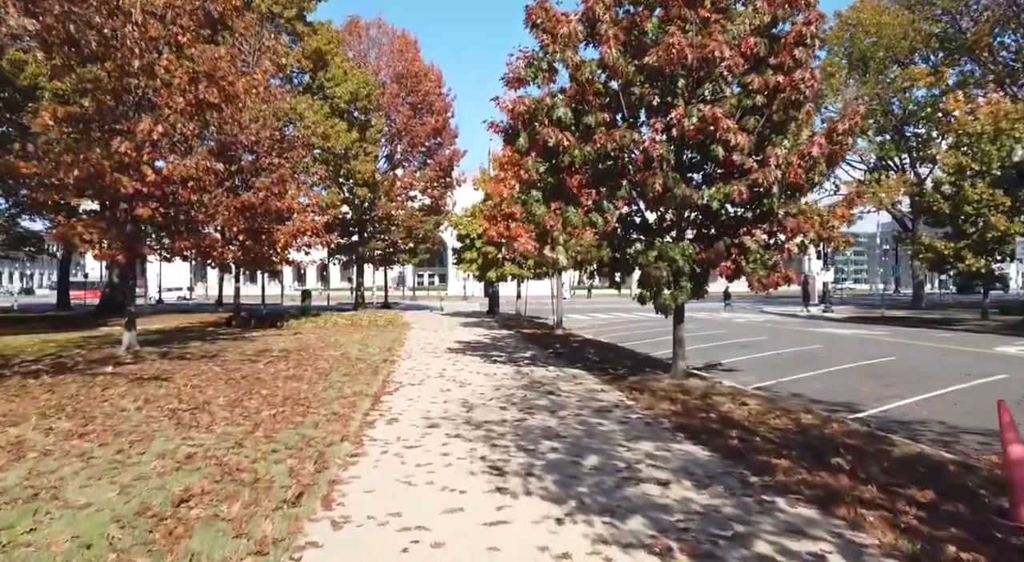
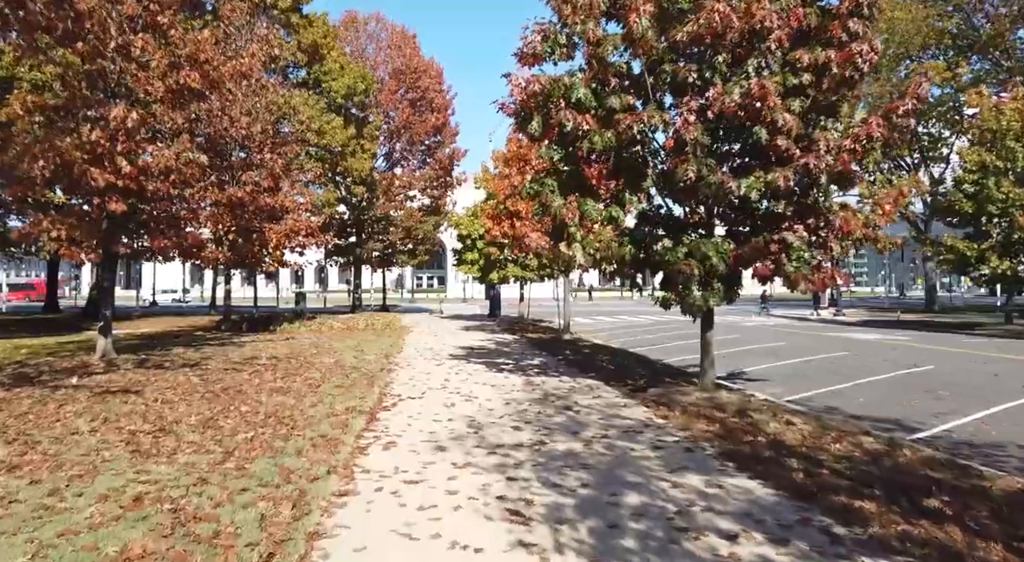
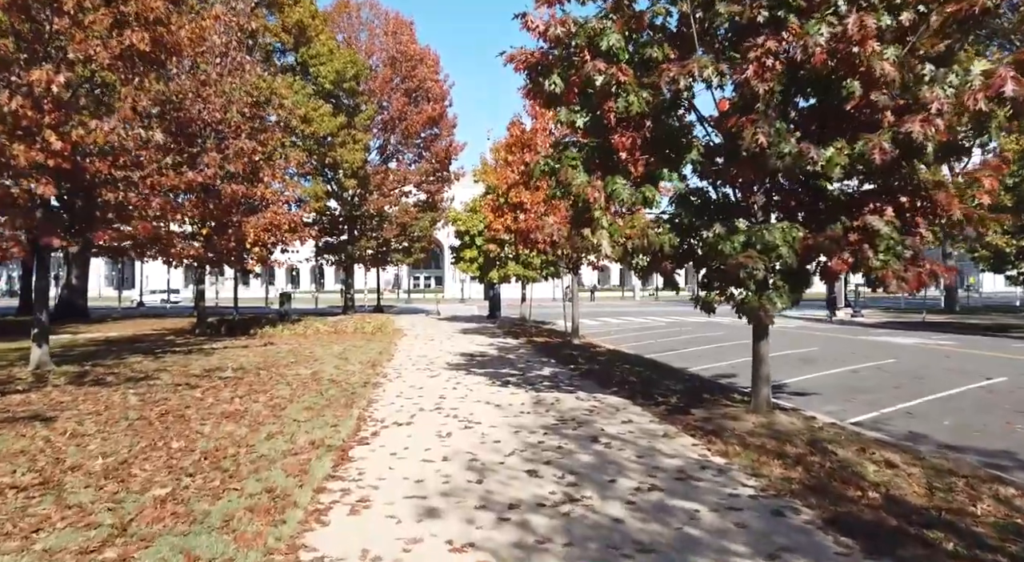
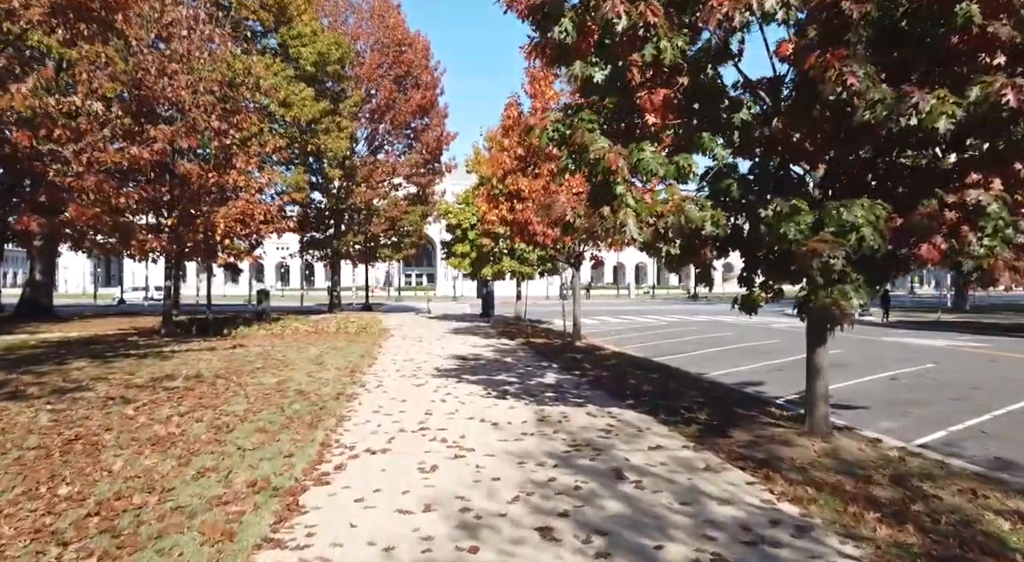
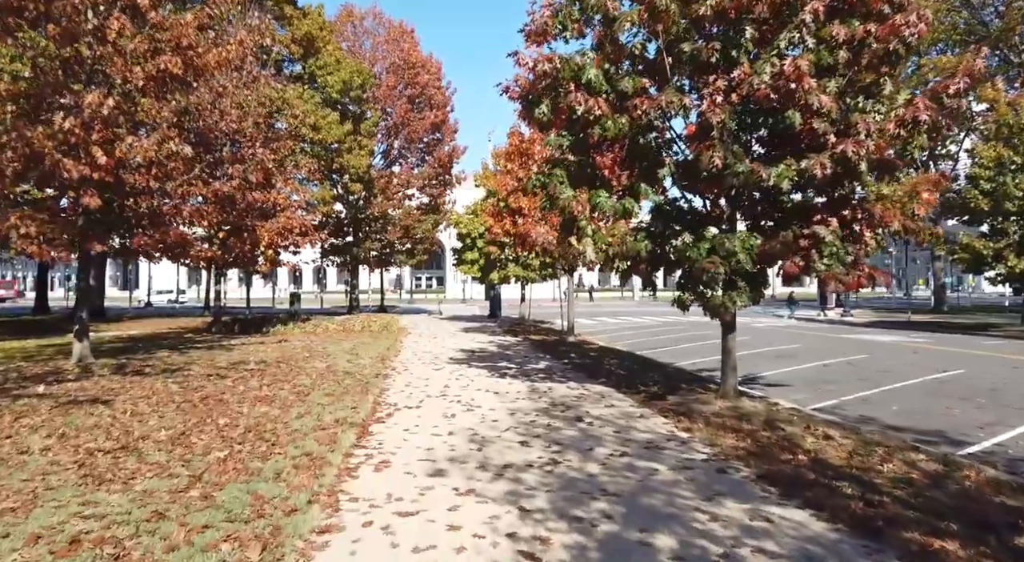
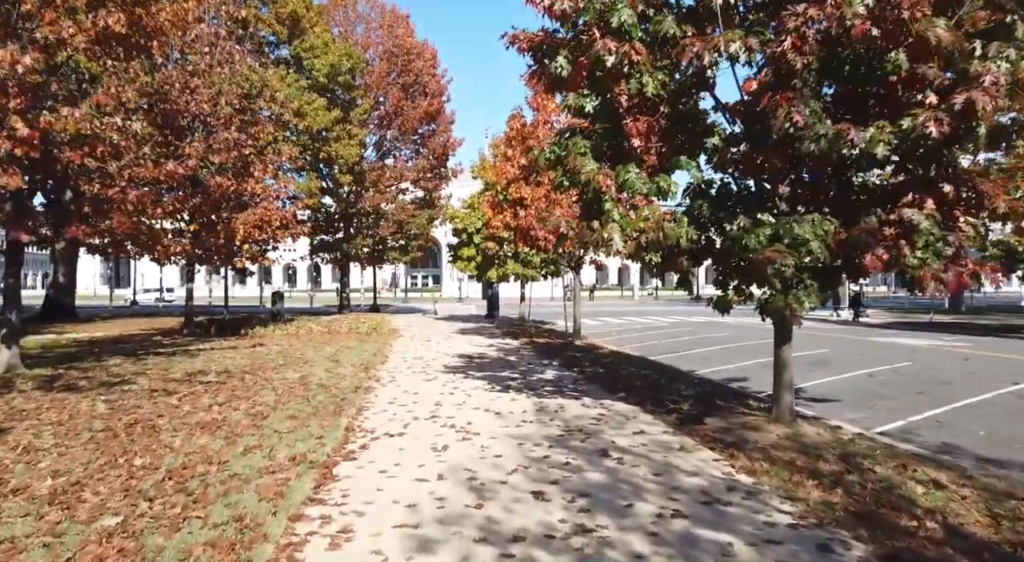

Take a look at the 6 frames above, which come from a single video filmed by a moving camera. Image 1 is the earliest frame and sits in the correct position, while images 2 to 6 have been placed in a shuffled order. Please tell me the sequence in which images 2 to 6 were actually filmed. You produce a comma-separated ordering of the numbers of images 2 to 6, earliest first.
2, 5, 3, 6, 4
